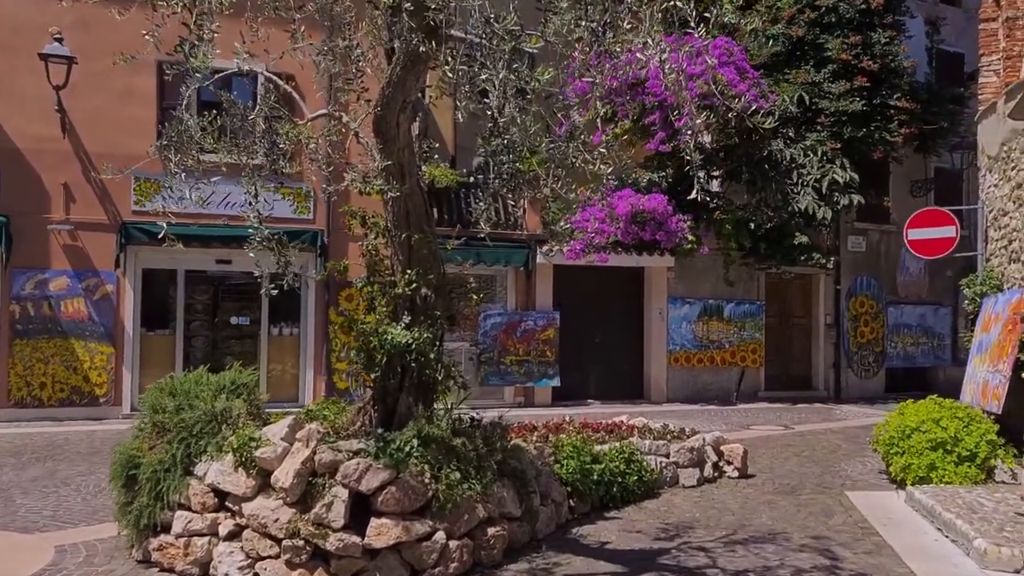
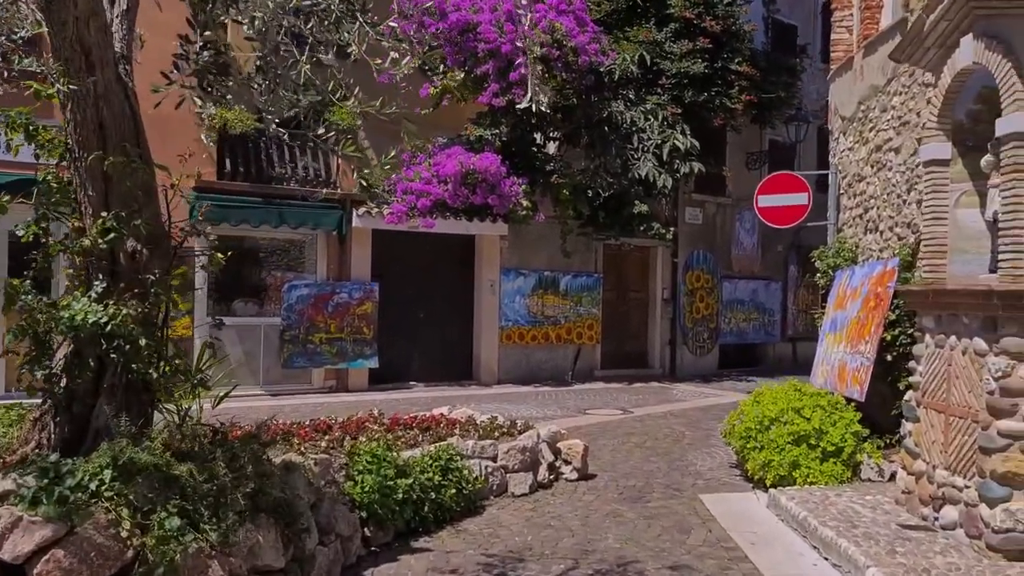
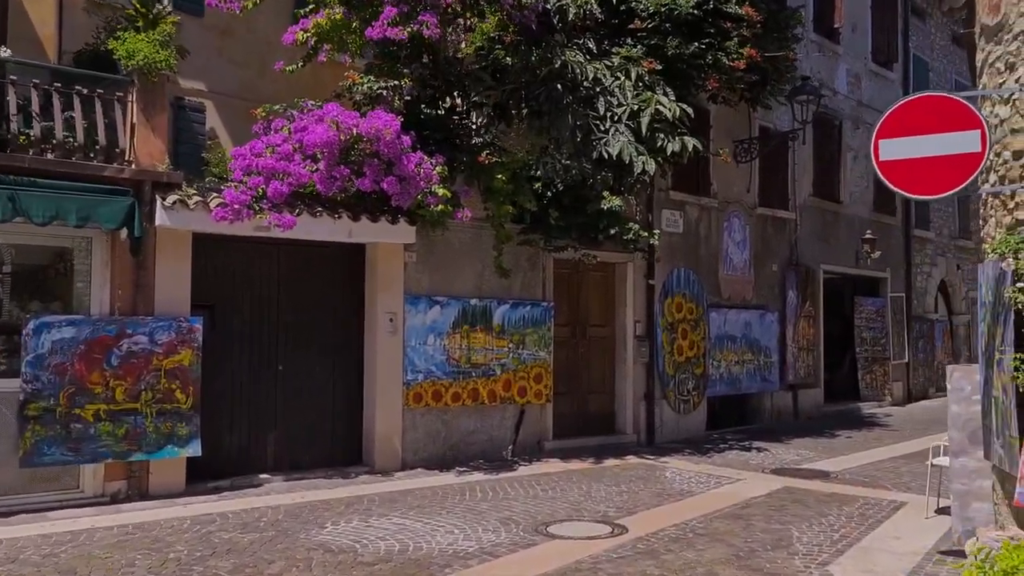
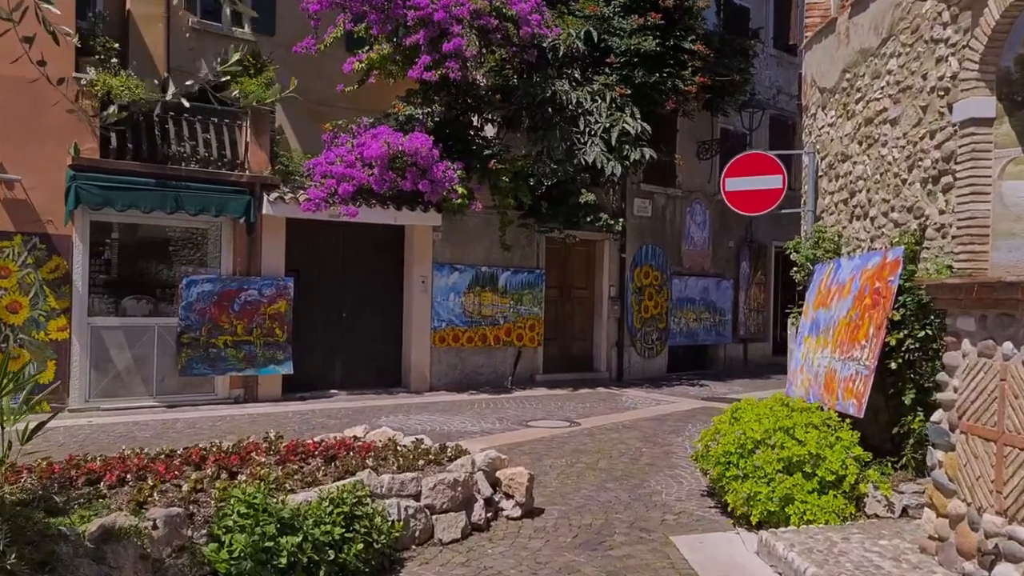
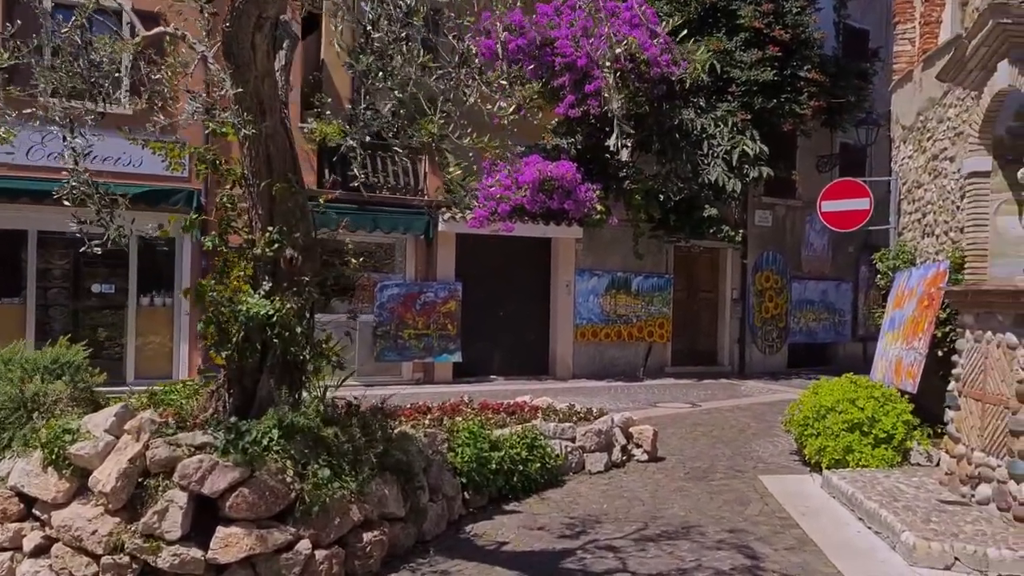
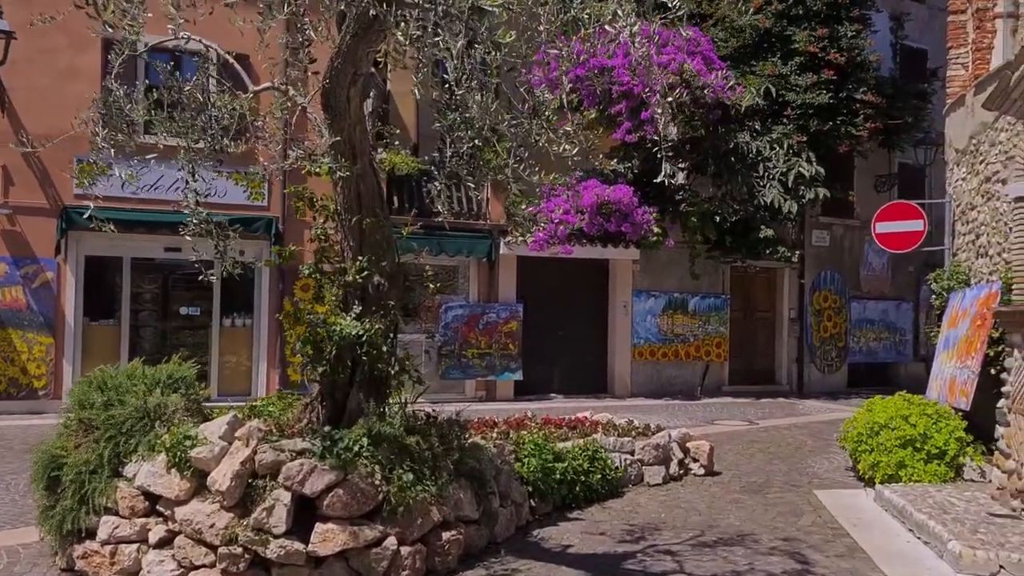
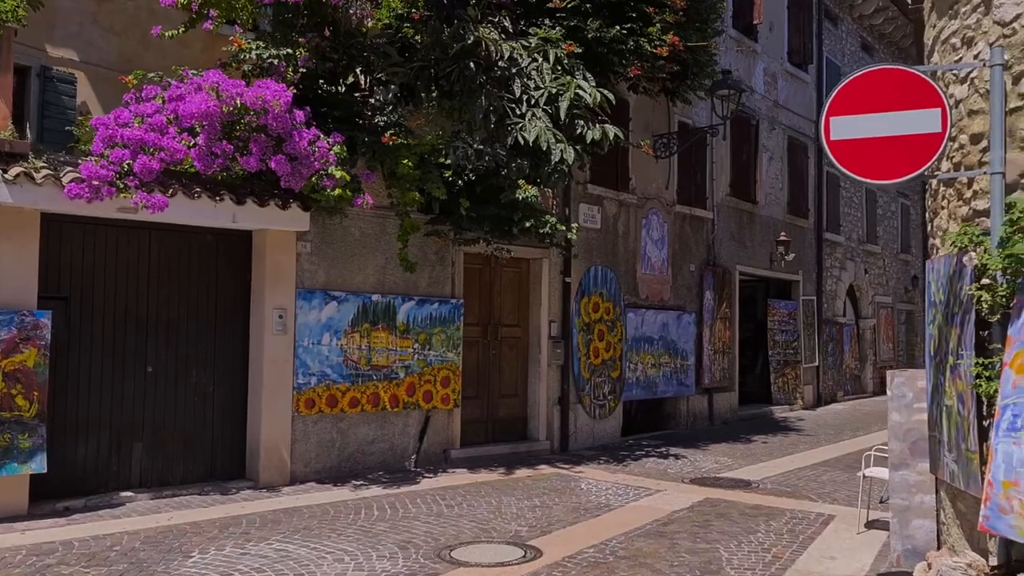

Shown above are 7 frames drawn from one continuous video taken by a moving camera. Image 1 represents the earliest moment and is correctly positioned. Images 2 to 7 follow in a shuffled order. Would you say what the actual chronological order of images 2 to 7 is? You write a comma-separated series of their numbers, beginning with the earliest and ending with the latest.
6, 5, 2, 4, 3, 7
